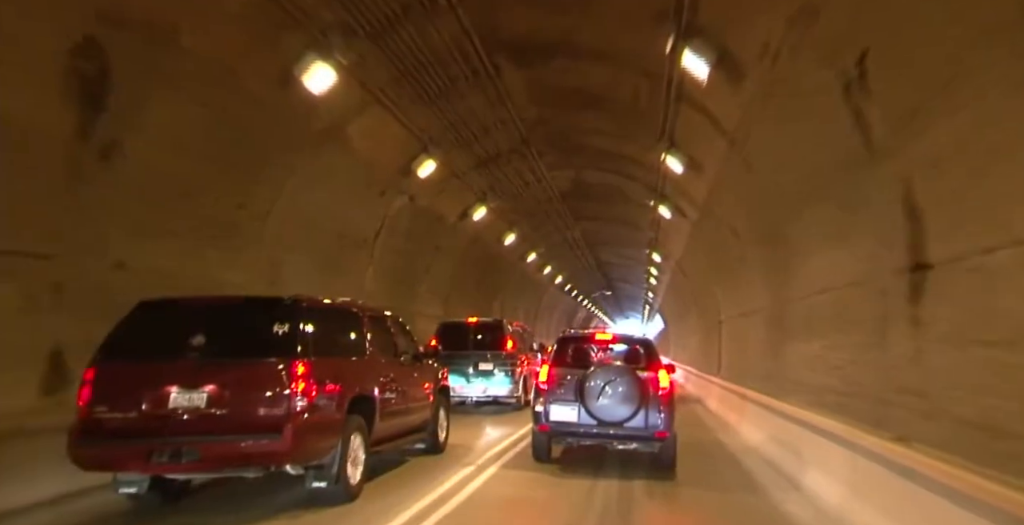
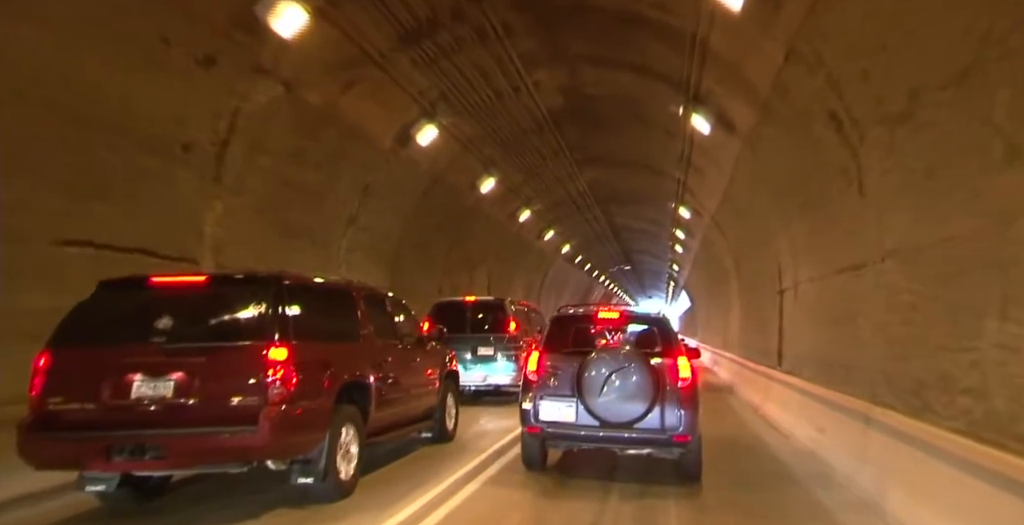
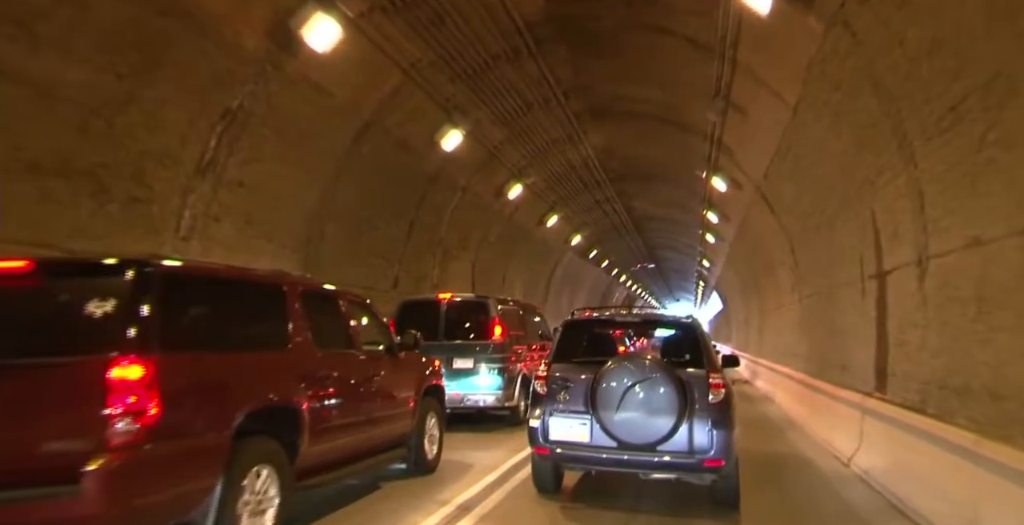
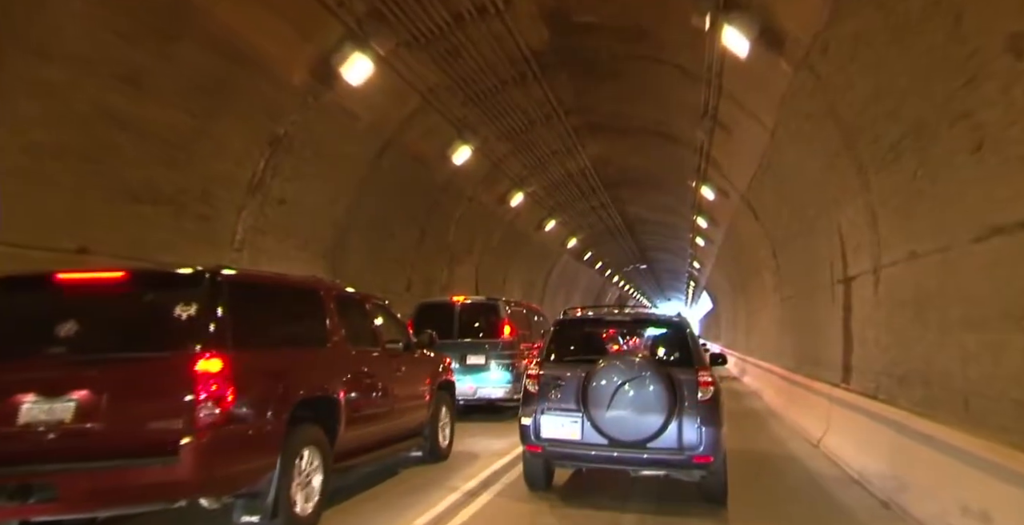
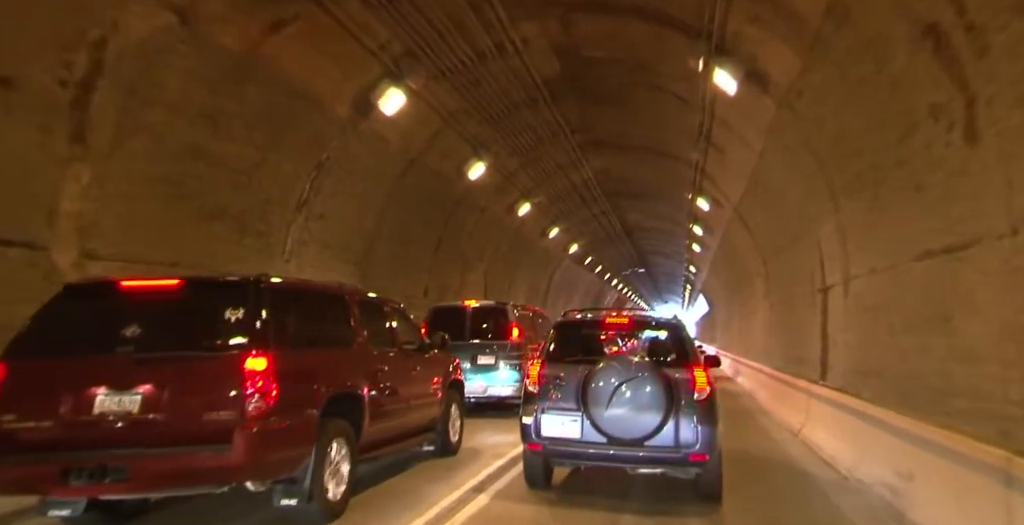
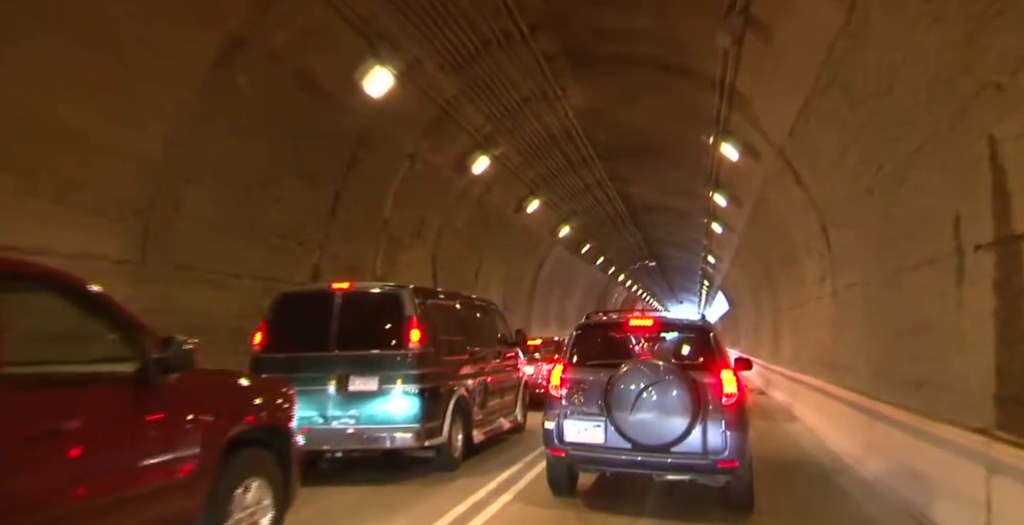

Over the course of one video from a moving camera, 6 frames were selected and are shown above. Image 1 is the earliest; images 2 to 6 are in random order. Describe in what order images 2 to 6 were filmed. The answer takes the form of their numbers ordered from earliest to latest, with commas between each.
2, 5, 4, 3, 6
